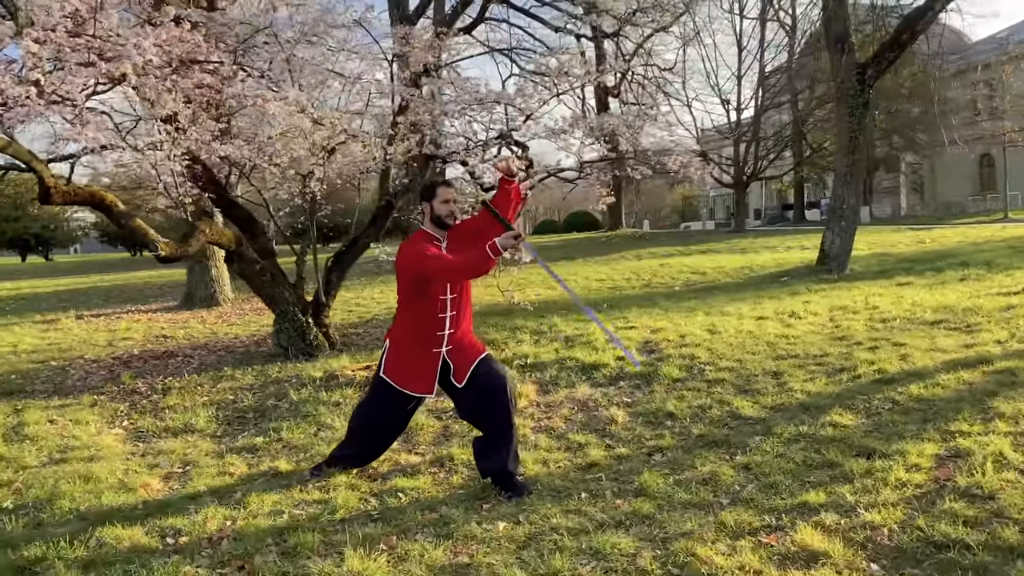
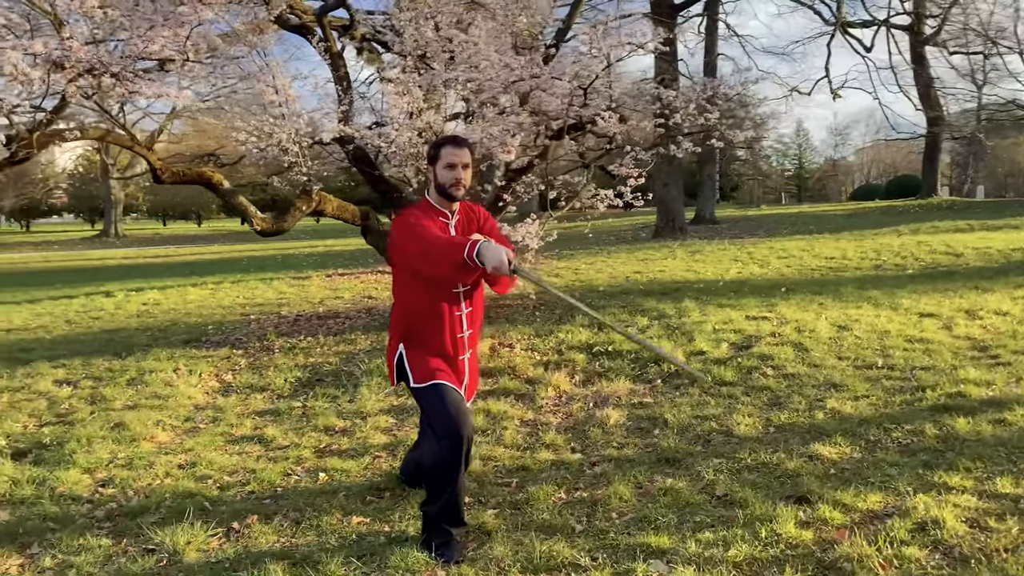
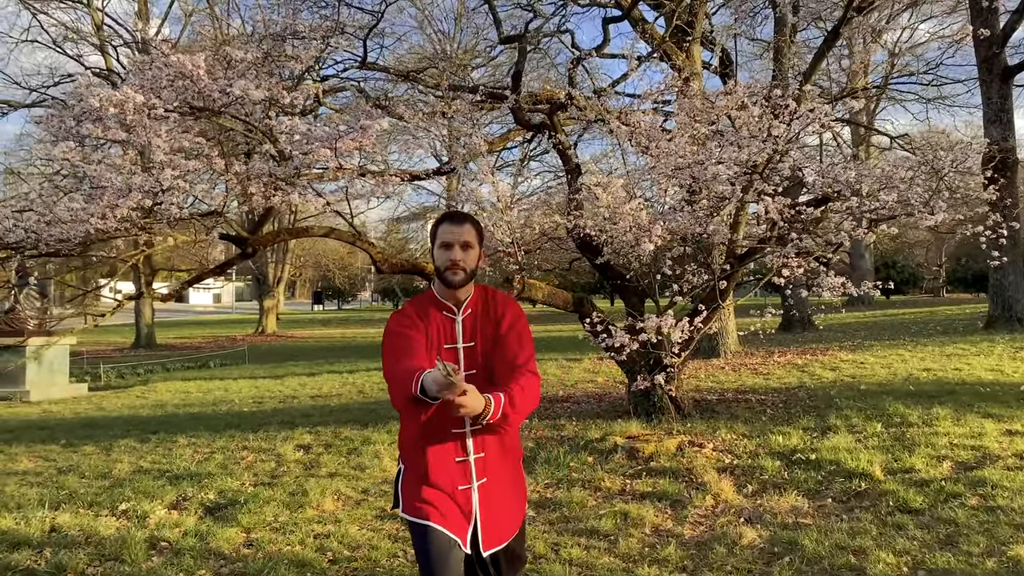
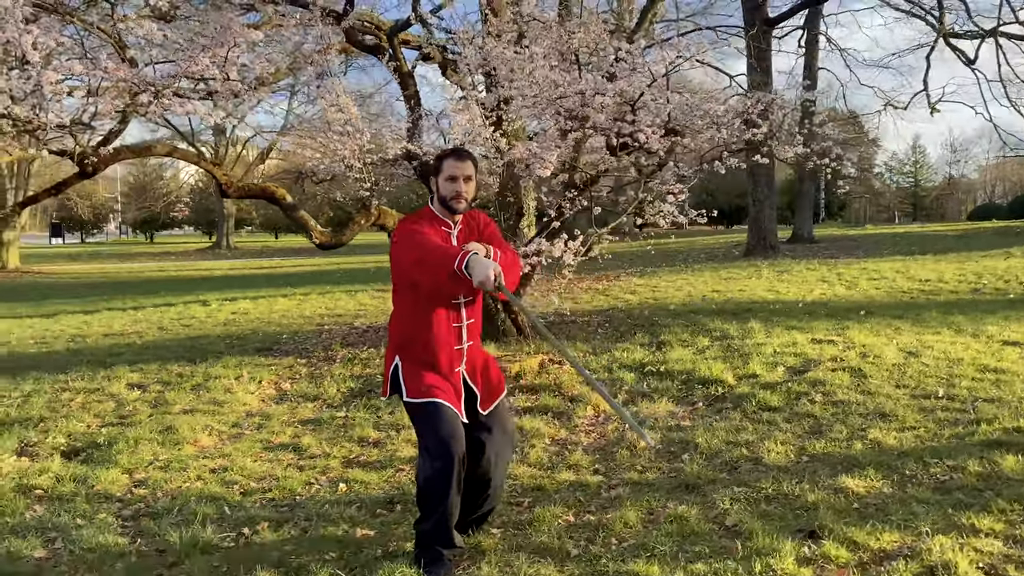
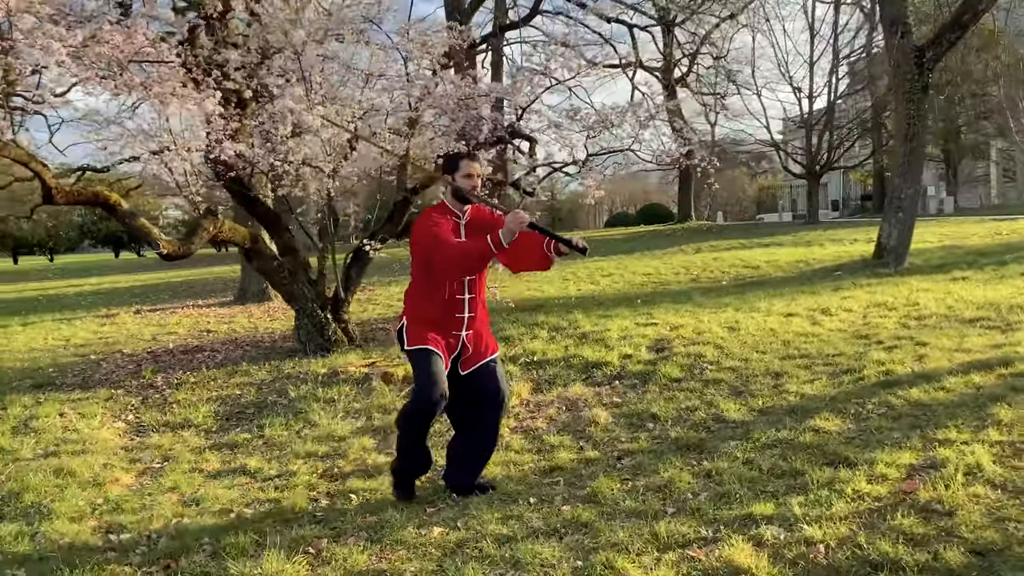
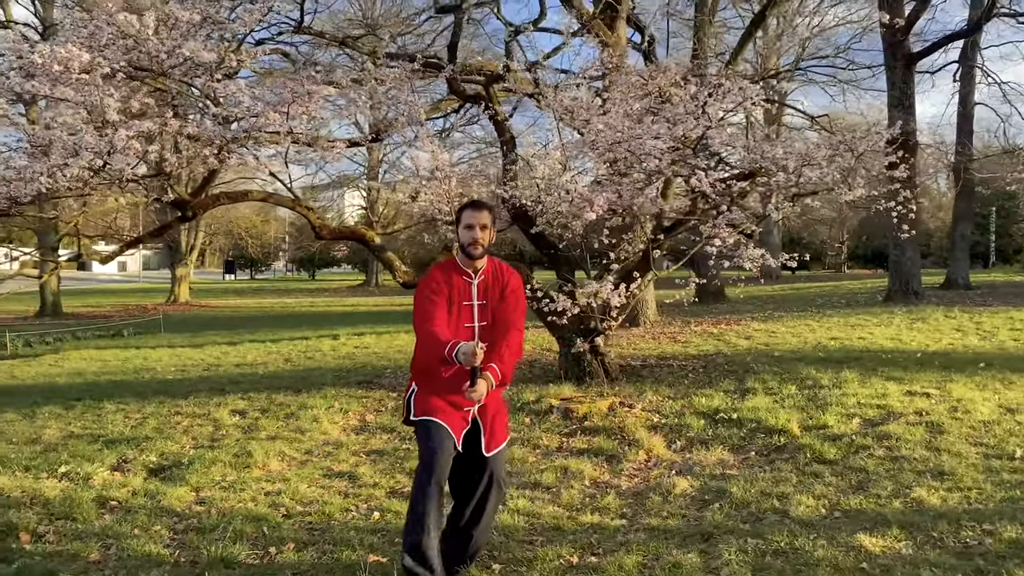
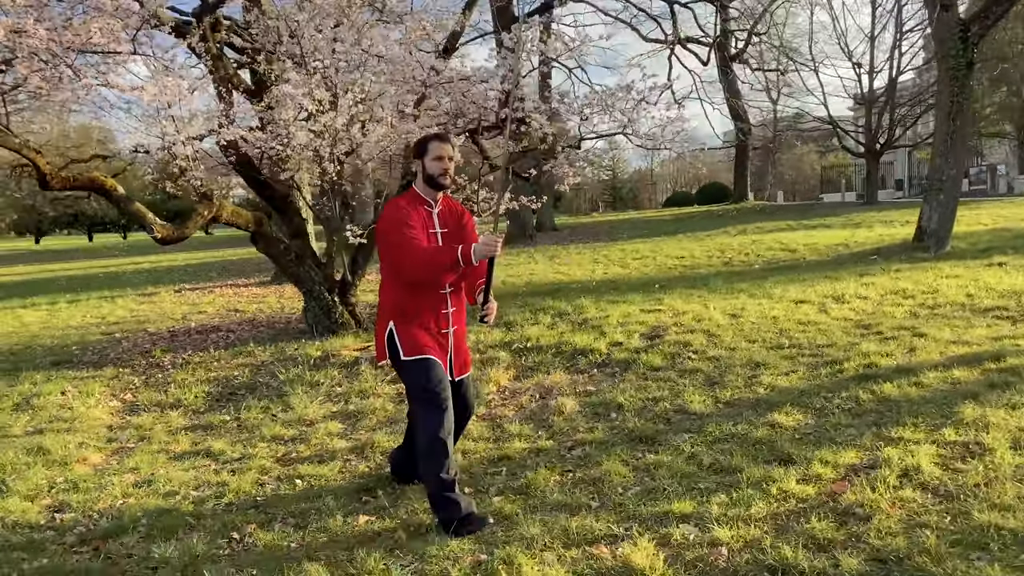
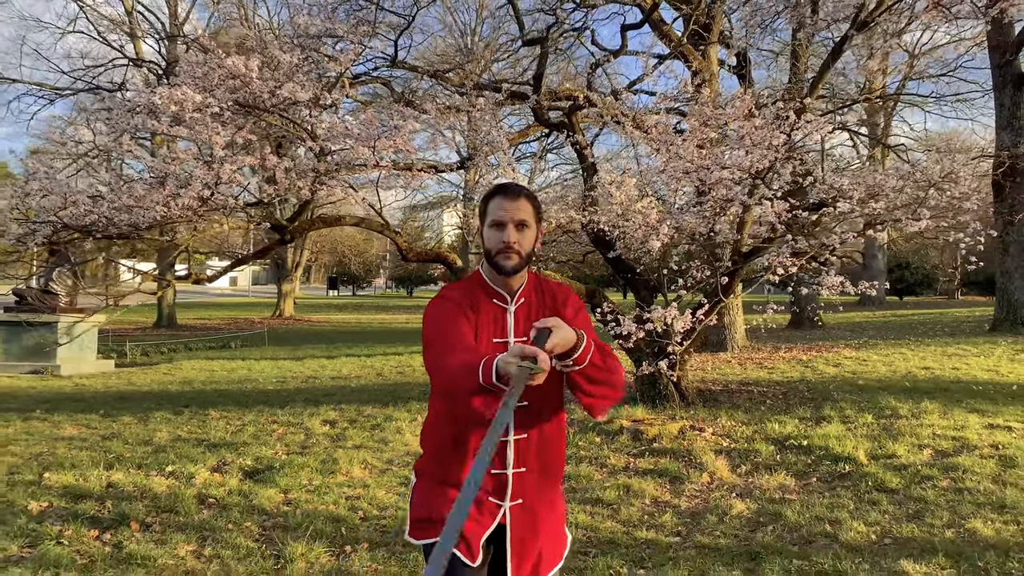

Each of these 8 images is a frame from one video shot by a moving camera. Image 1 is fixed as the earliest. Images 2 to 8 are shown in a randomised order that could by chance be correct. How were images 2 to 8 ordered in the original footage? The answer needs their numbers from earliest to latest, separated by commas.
5, 7, 2, 4, 6, 3, 8
